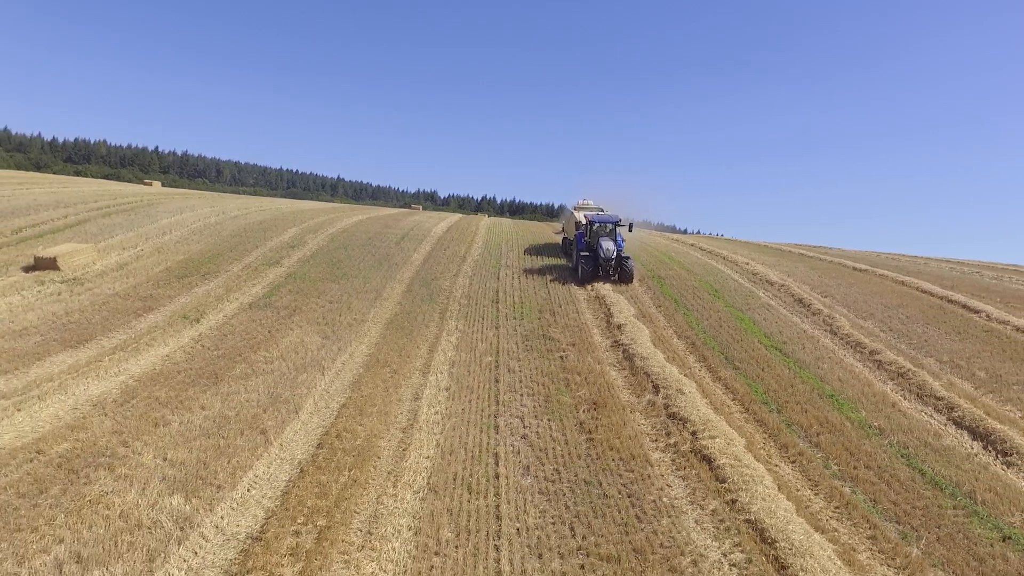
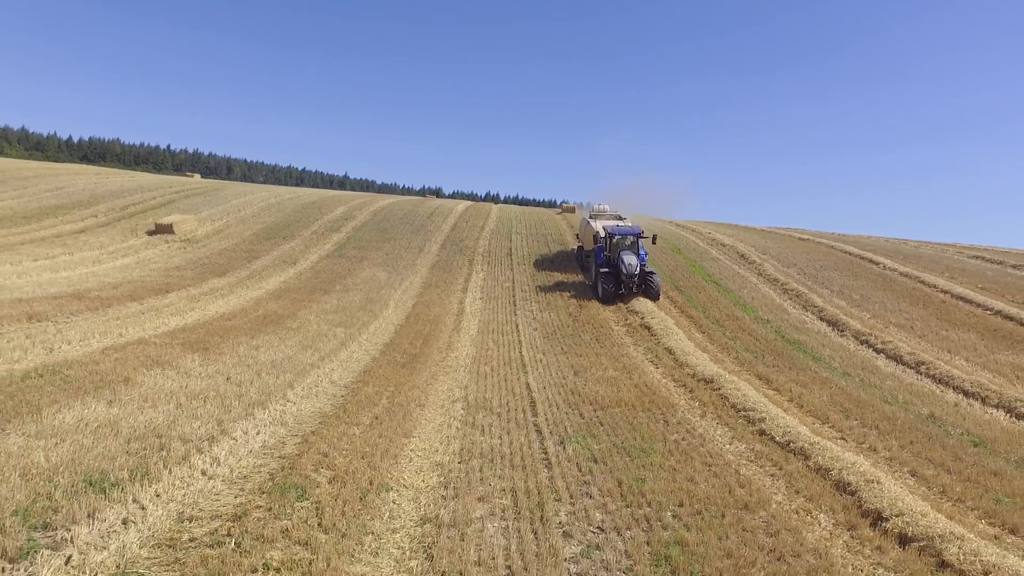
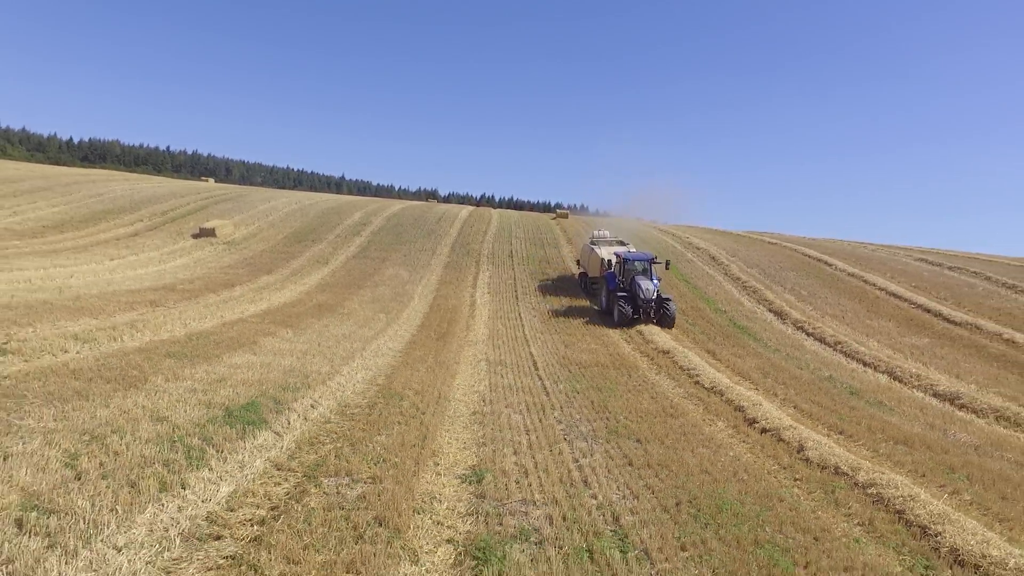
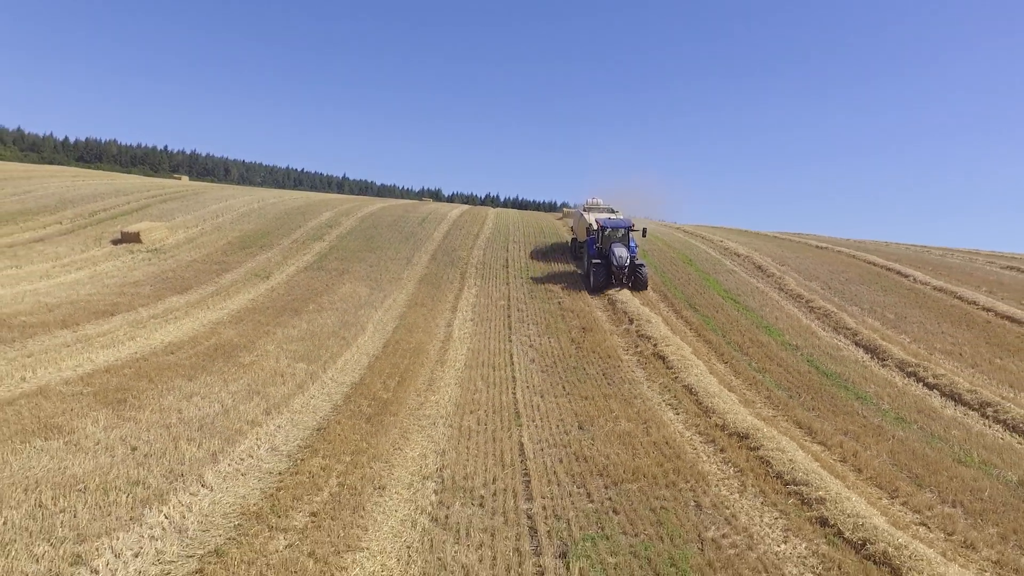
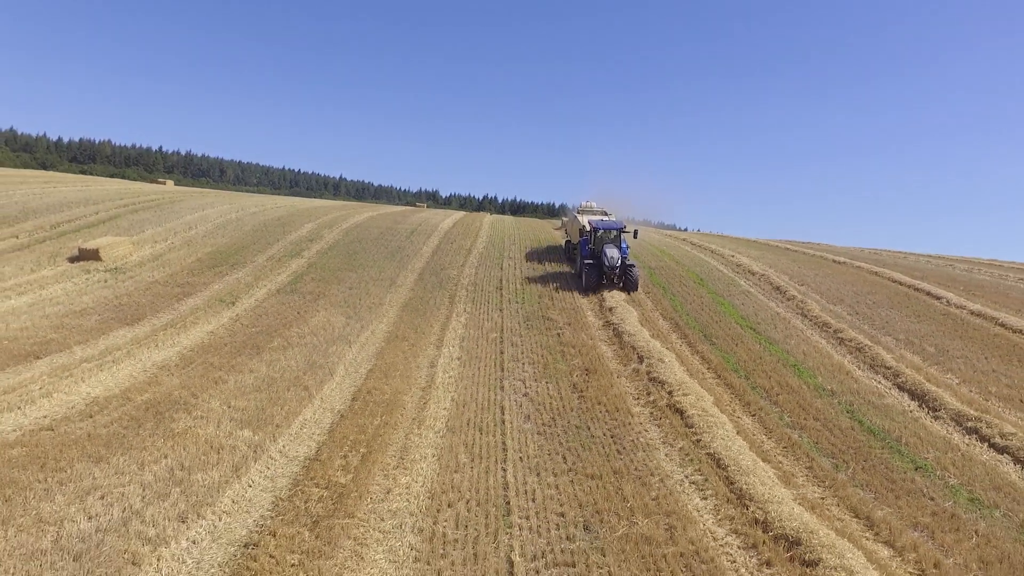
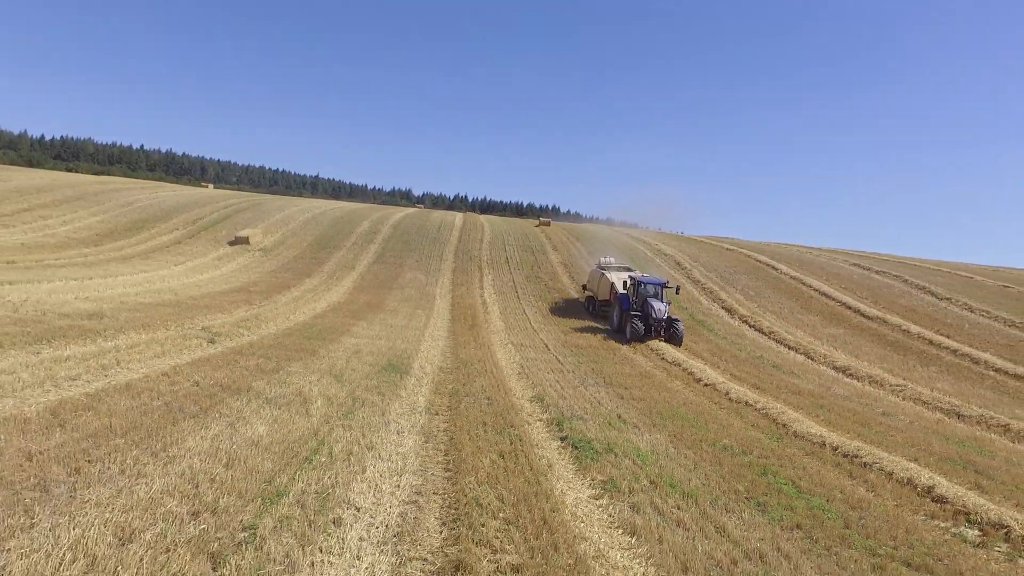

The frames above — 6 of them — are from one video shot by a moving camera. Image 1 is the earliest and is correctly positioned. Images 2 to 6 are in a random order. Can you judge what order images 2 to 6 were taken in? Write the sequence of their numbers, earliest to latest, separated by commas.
5, 4, 2, 3, 6
